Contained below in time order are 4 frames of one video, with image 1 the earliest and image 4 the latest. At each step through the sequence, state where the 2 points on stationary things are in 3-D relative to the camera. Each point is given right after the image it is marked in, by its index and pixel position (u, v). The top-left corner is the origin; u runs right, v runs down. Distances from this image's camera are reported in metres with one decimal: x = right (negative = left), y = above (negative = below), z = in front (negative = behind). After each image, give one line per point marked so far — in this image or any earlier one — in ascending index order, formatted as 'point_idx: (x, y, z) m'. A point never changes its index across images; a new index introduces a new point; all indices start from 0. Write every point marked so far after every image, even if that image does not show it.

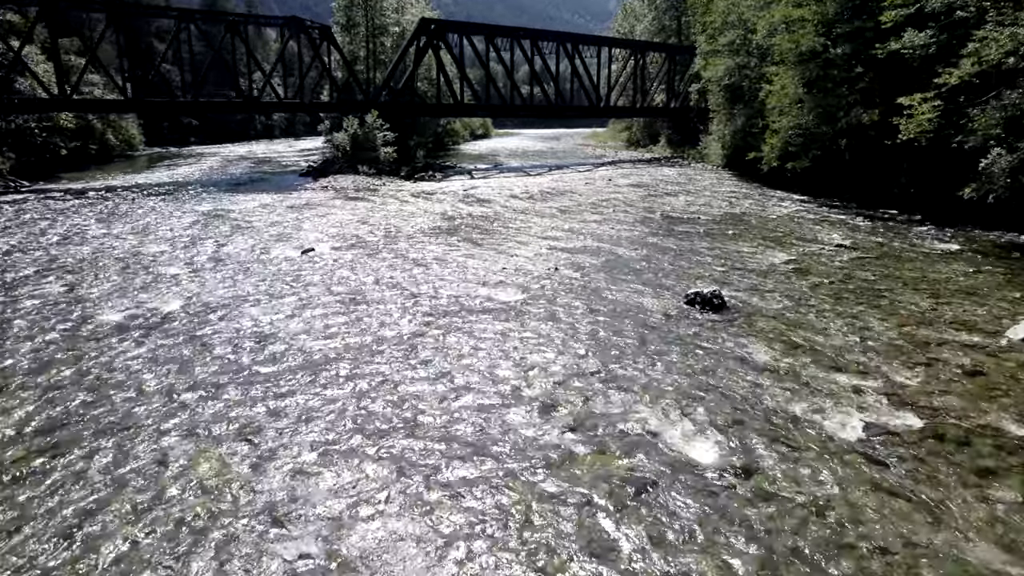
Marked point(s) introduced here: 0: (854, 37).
0: (+12.8, +9.4, +19.7) m
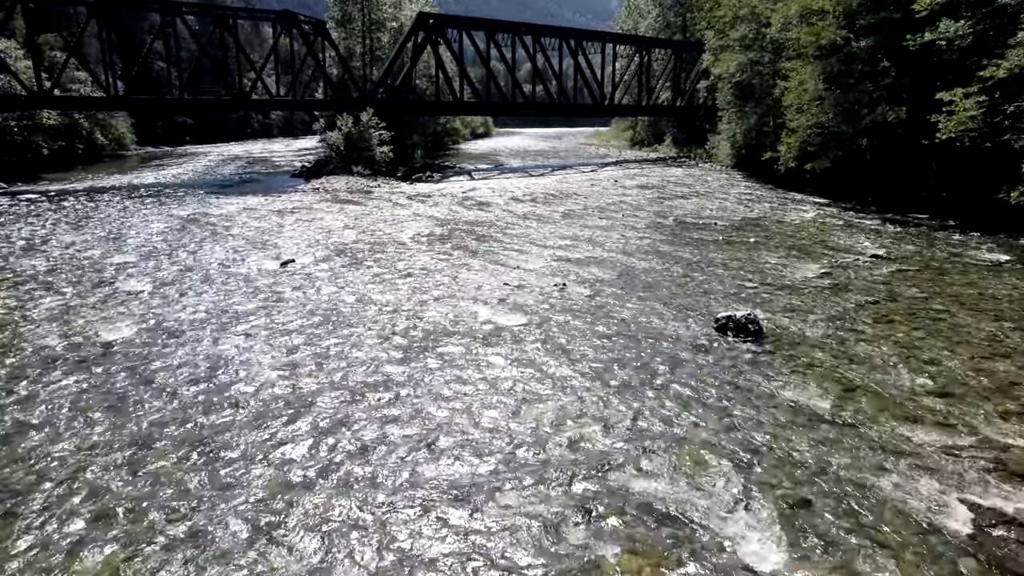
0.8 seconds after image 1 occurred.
0: (+12.8, +9.0, +18.4) m
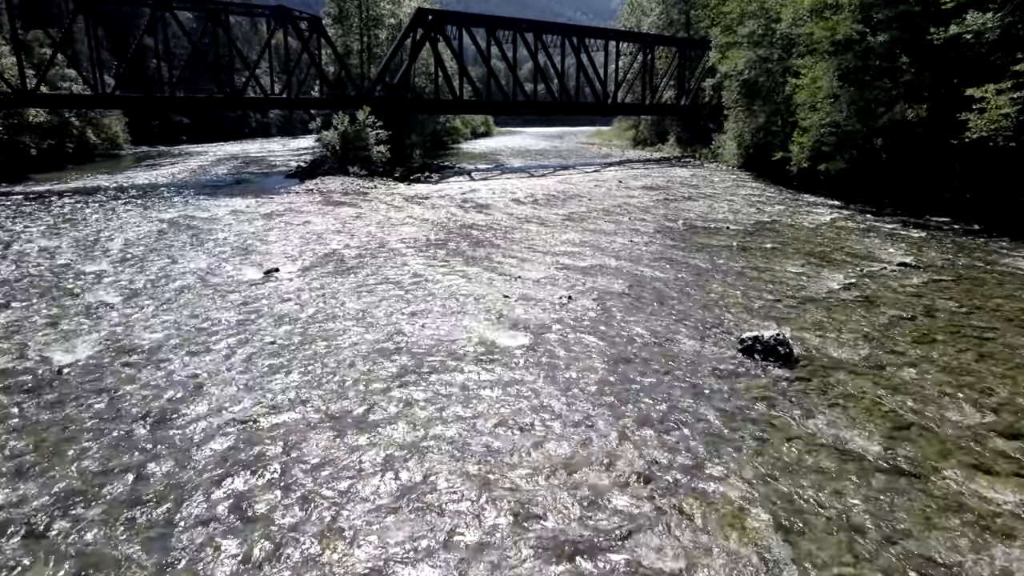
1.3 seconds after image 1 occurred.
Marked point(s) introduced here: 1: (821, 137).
0: (+12.8, +8.8, +17.5) m
1: (+11.5, +5.6, +19.8) m
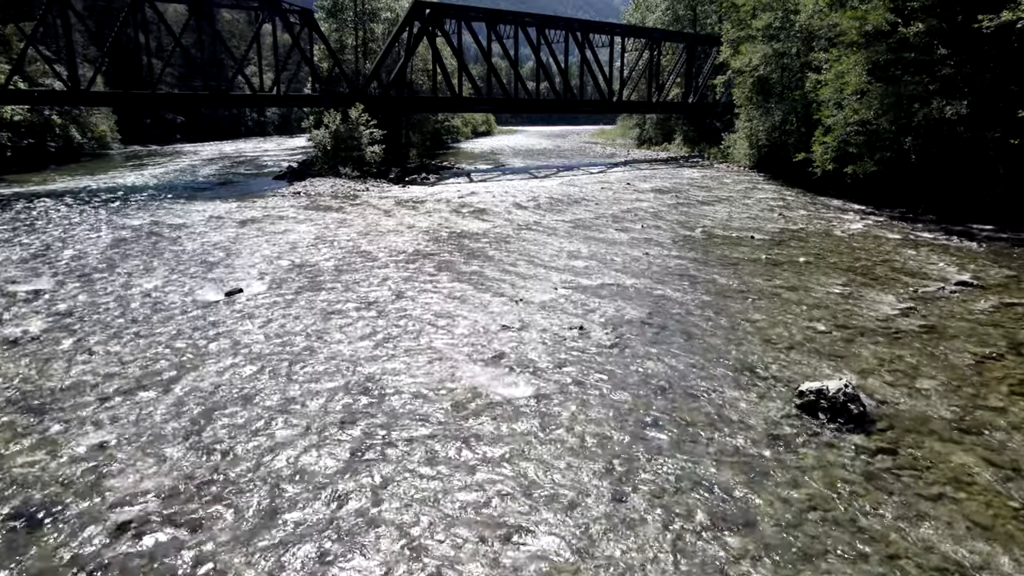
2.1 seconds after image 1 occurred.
0: (+12.9, +8.4, +16.0) m
1: (+11.6, +5.2, +18.2) m
